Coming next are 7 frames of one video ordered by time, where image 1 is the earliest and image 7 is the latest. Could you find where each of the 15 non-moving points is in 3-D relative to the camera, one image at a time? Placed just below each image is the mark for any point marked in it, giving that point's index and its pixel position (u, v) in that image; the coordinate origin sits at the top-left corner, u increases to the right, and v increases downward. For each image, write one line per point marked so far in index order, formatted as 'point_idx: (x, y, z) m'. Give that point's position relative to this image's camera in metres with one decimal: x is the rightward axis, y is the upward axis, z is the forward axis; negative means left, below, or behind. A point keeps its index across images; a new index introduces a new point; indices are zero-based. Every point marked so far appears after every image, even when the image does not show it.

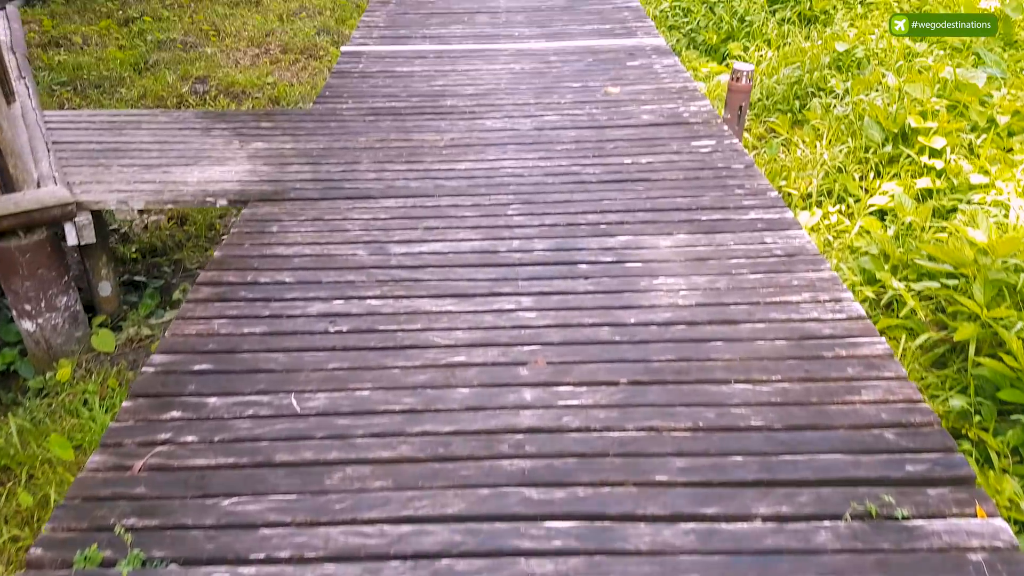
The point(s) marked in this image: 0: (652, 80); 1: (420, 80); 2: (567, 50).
0: (+0.5, +0.8, +3.0) m
1: (-0.4, +0.8, +3.2) m
2: (+0.2, +1.0, +3.5) m
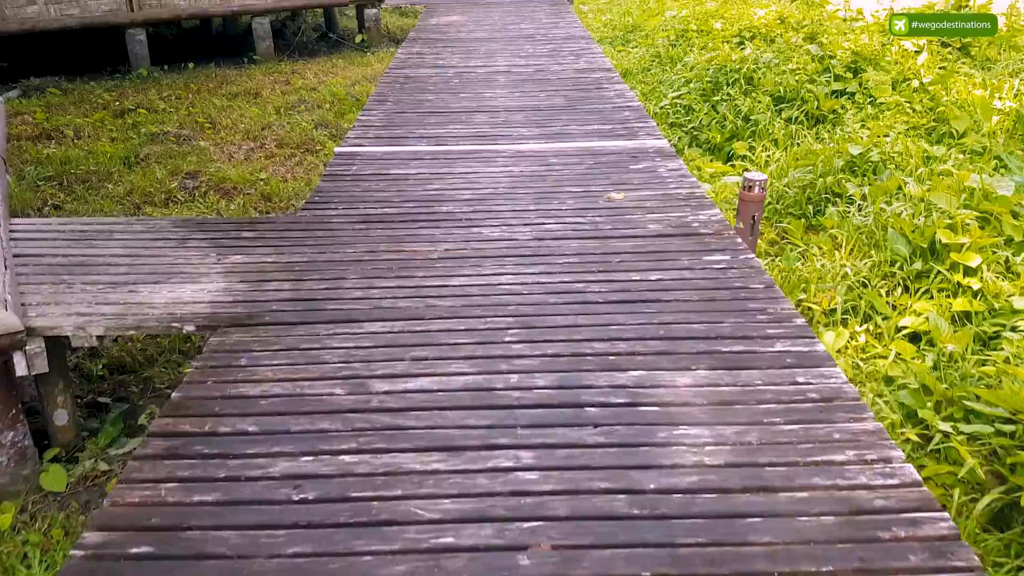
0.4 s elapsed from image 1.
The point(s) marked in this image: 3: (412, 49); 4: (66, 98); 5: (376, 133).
0: (+0.5, +0.4, +2.9) m
1: (-0.4, +0.4, +3.0) m
2: (+0.2, +0.6, +3.4) m
3: (-0.7, +1.7, +5.9) m
4: (-3.5, +1.5, +6.4) m
5: (-0.6, +0.7, +3.7) m
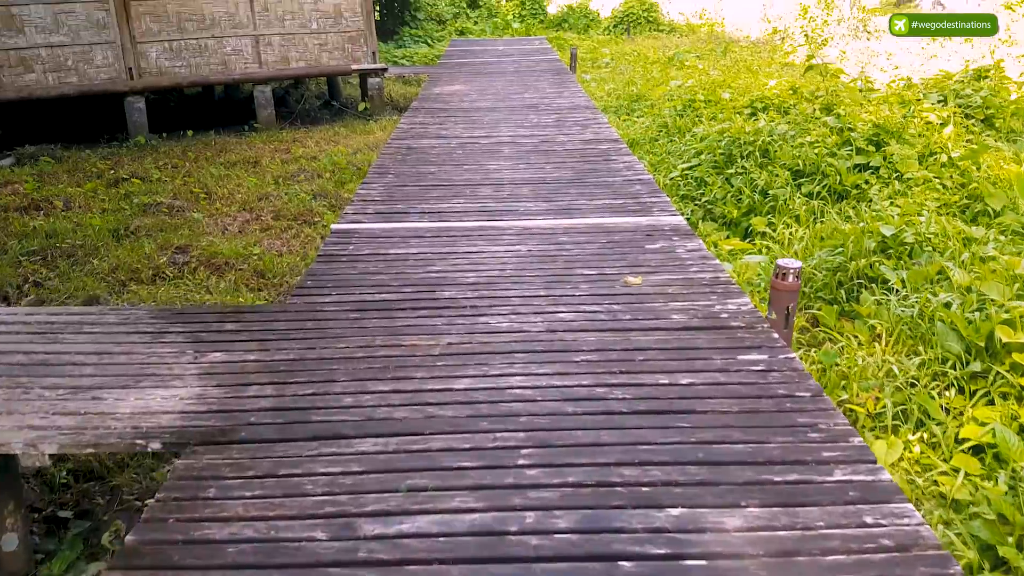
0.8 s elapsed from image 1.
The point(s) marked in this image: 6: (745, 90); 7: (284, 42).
0: (+0.5, +0.1, +2.7) m
1: (-0.3, +0.1, +2.8) m
2: (+0.3, +0.2, +3.2) m
3: (-0.7, +1.2, +5.8) m
4: (-3.5, +0.9, +6.3) m
5: (-0.6, +0.3, +3.5) m
6: (+1.7, +1.4, +5.8) m
7: (-2.2, +2.4, +7.8) m
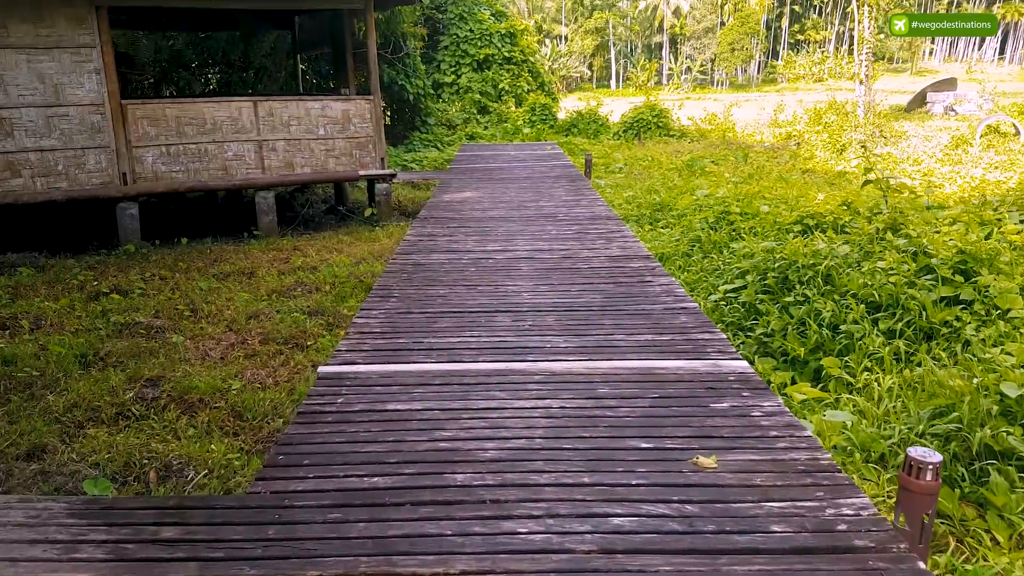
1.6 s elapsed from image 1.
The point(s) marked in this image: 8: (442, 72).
0: (+0.6, -0.4, +2.1) m
1: (-0.3, -0.4, +2.2) m
2: (+0.3, -0.3, +2.6) m
3: (-0.6, +0.4, +5.3) m
4: (-3.4, +0.1, +5.8) m
5: (-0.5, -0.2, +3.0) m
6: (+1.8, +0.6, +5.3) m
7: (-2.0, +1.3, +7.5) m
8: (-1.5, +4.6, +17.0) m
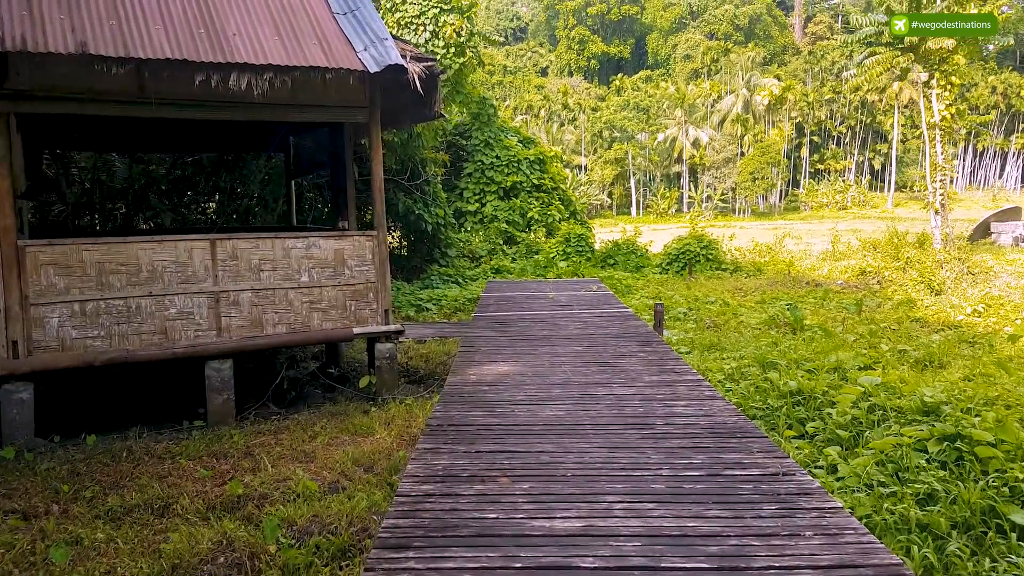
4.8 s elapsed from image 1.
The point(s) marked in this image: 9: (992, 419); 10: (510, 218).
0: (+0.8, -0.9, -0.2) m
1: (0.0, -1.0, 0.0) m
2: (+0.6, -0.9, +0.3) m
3: (-0.3, -0.7, +3.1) m
4: (-3.1, -1.0, +3.6) m
5: (-0.3, -0.9, +0.8) m
6: (+2.1, -0.5, +3.1) m
7: (-1.7, -0.1, +5.4) m
8: (-0.9, +1.7, +15.3) m
9: (+1.9, -0.5, +3.2) m
10: (0.0, +1.3, +15.2) m
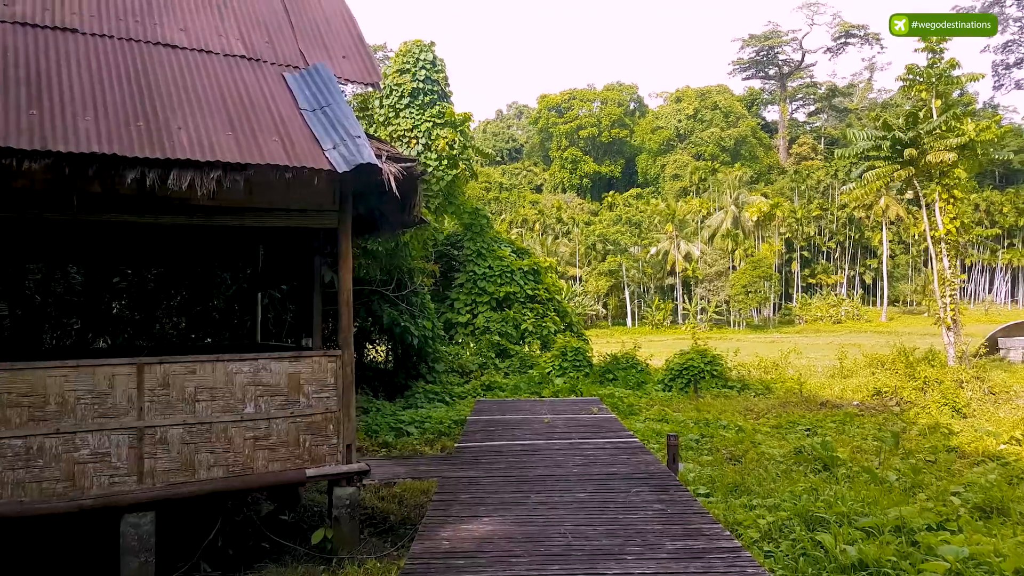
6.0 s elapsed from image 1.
0: (+0.8, -0.9, -1.2) m
1: (-0.1, -1.0, -1.0) m
2: (+0.5, -1.0, -0.6) m
3: (-0.4, -1.1, +2.2) m
4: (-3.1, -1.5, +2.6) m
5: (-0.3, -1.0, -0.2) m
6: (+2.0, -0.9, +2.2) m
7: (-1.8, -0.8, +4.5) m
8: (-1.0, -0.4, +14.5) m
9: (+1.8, -0.9, +2.3) m
10: (-0.2, -0.8, +14.4) m
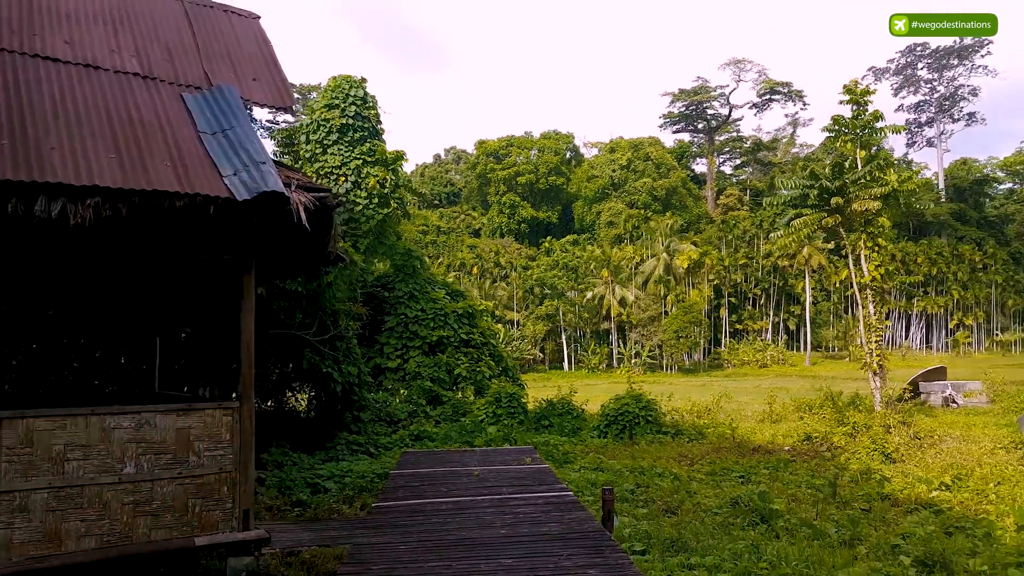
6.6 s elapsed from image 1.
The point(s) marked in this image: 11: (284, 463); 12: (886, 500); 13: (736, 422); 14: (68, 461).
0: (+0.8, -0.8, -1.6) m
1: (-0.1, -0.9, -1.5) m
2: (+0.5, -0.9, -1.1) m
3: (-0.6, -1.2, +1.7) m
4: (-3.4, -1.6, +1.8) m
5: (-0.4, -1.0, -0.7) m
6: (+1.8, -1.0, +1.8) m
7: (-2.2, -1.0, +3.9) m
8: (-2.2, -1.2, +14.0) m
9: (+1.6, -1.1, +1.9) m
10: (-1.3, -1.6, +13.9) m
11: (-2.5, -1.9, +9.0) m
12: (+3.9, -2.2, +8.5) m
13: (+4.3, -2.6, +15.4) m
14: (-2.1, -0.8, +3.9) m
